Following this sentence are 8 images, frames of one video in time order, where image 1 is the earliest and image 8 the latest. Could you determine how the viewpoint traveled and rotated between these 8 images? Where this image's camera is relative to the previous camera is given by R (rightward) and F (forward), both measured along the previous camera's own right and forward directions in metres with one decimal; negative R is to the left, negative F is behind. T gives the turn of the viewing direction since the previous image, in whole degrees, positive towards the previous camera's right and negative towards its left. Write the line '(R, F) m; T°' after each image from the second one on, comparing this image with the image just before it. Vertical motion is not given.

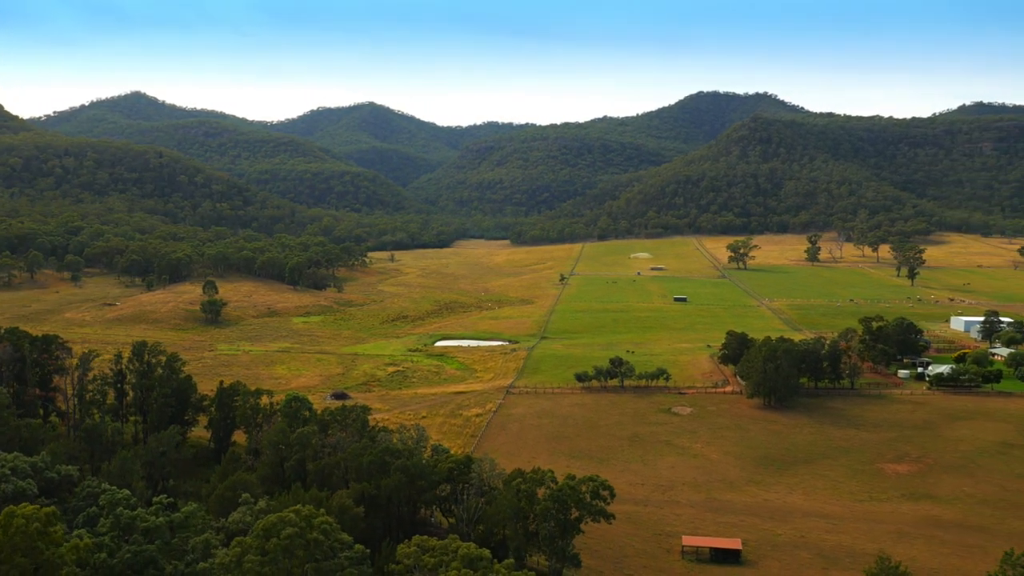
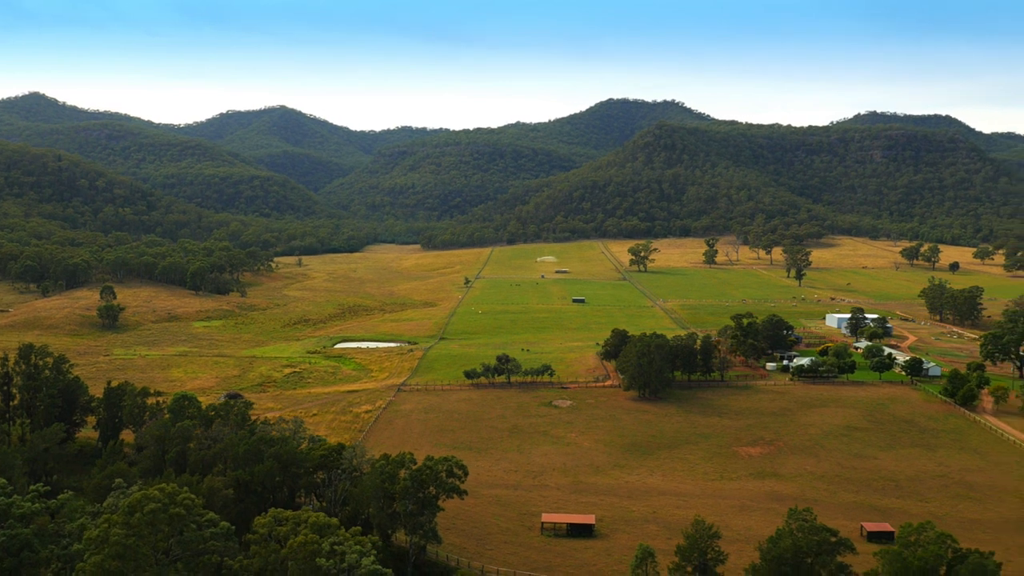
(+1.9, -2.9) m; +5°
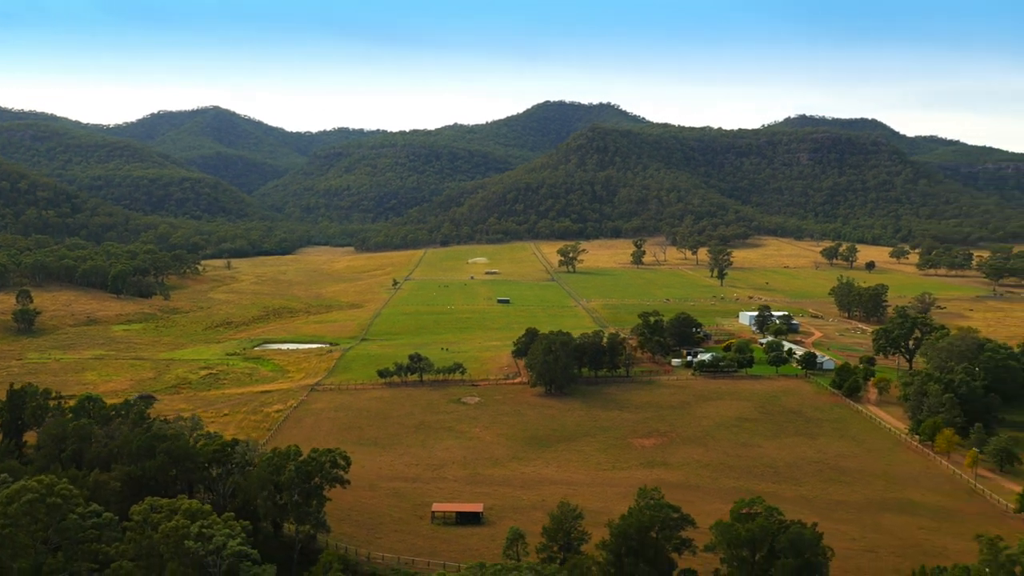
(+2.2, -1.9) m; +4°
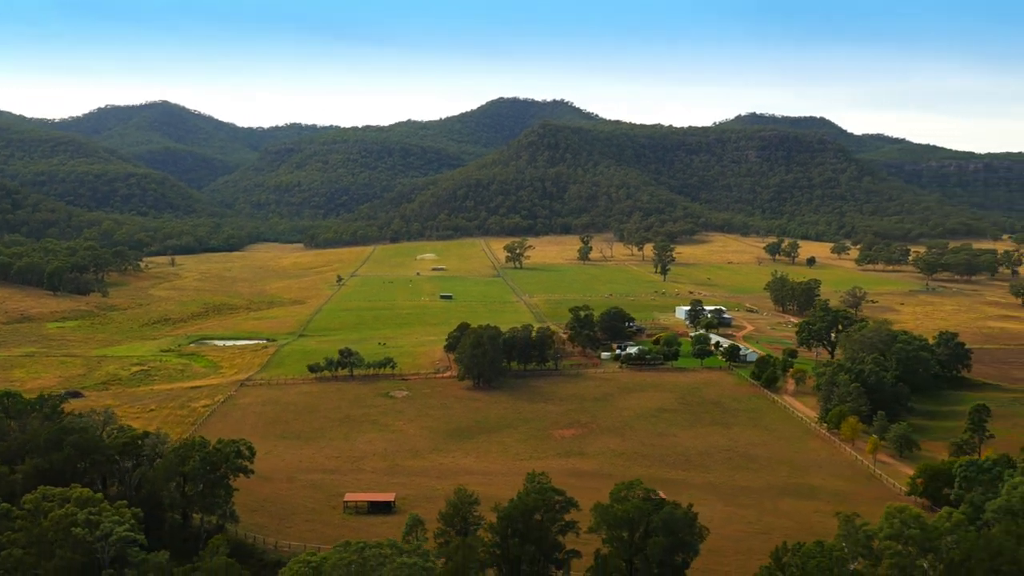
(+2.1, -1.1) m; +3°
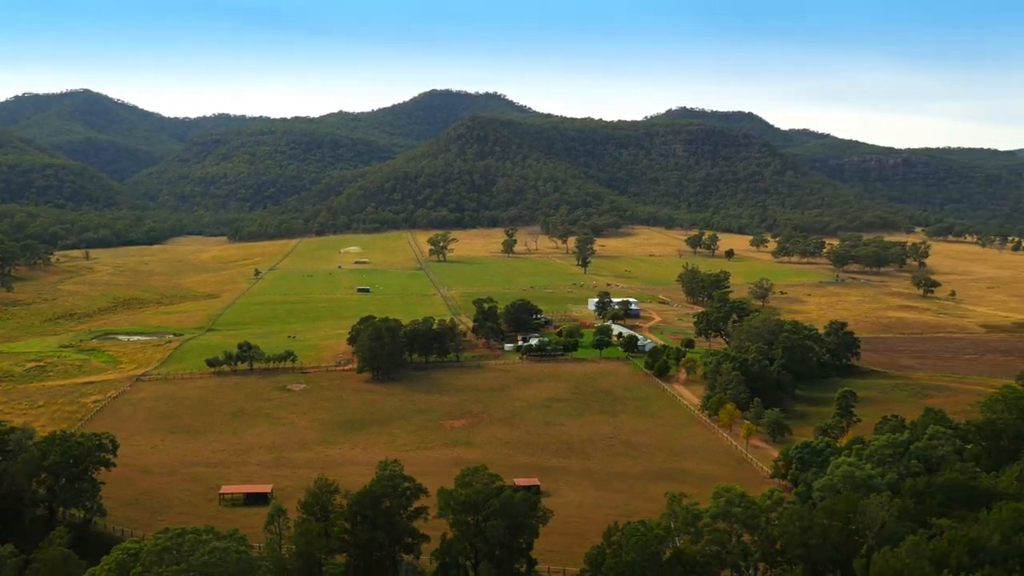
(+2.8, -1.0) m; +4°
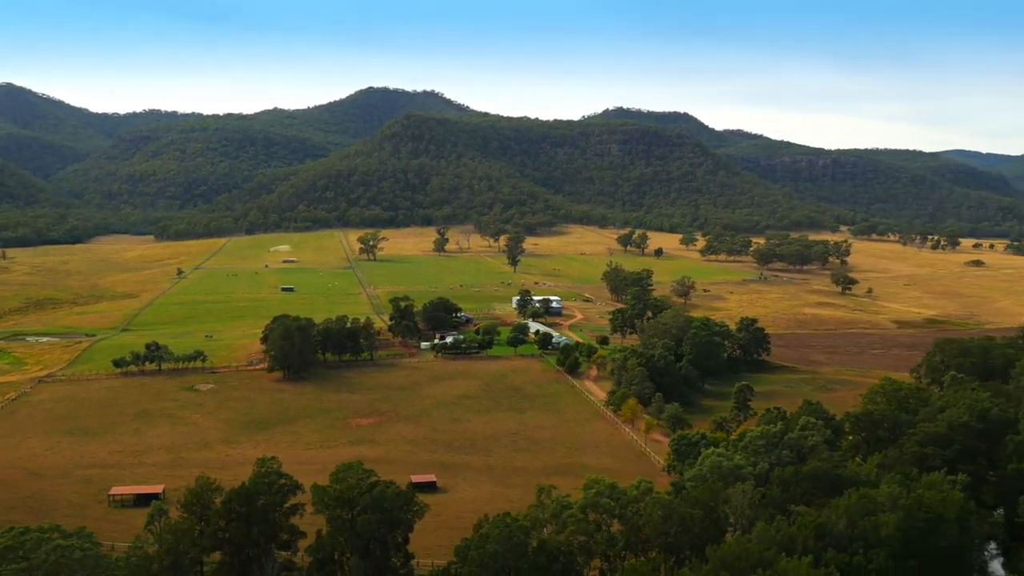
(+2.1, -0.5) m; +4°
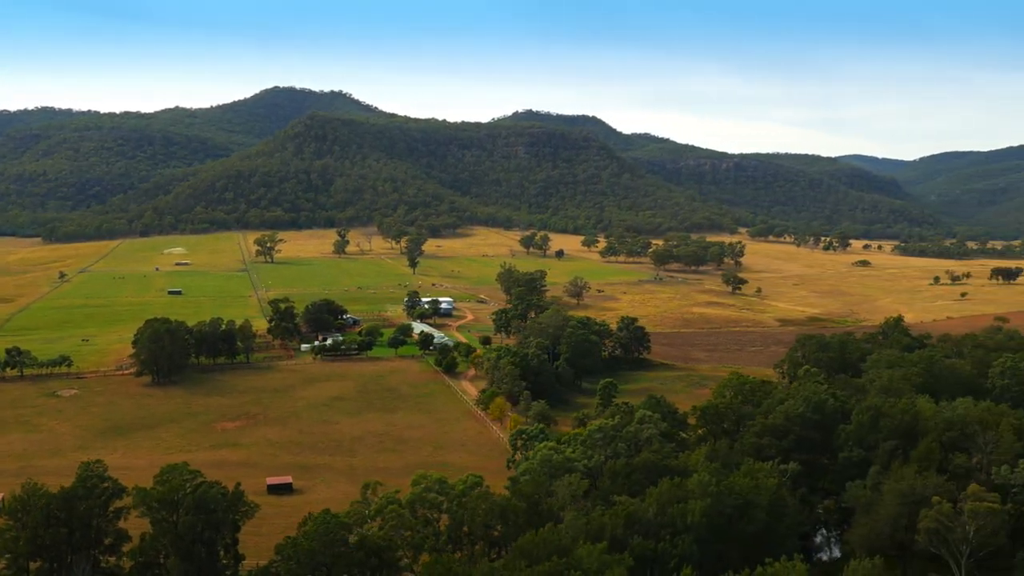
(+2.8, -0.6) m; +5°
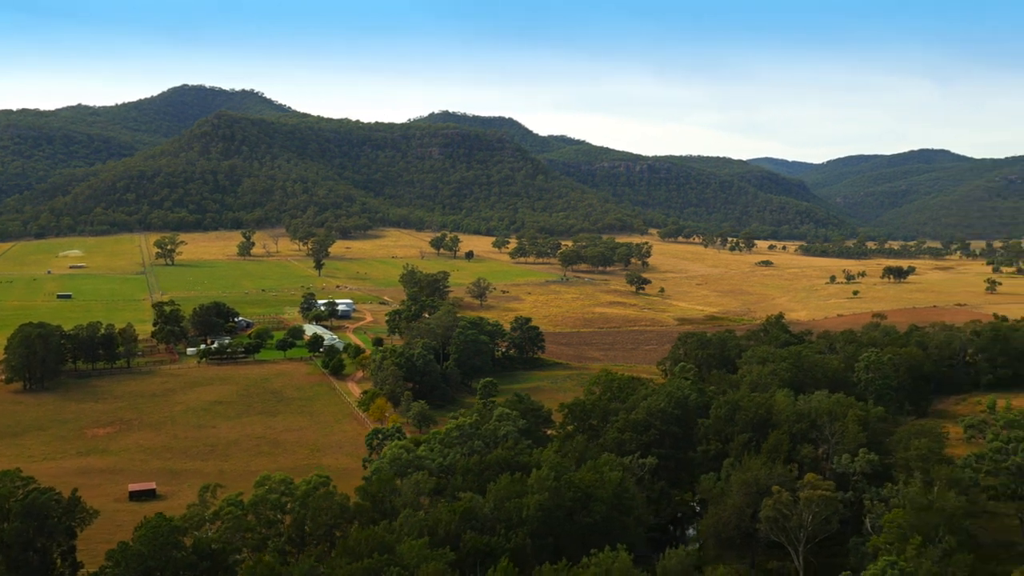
(+2.5, -0.6) m; +5°
